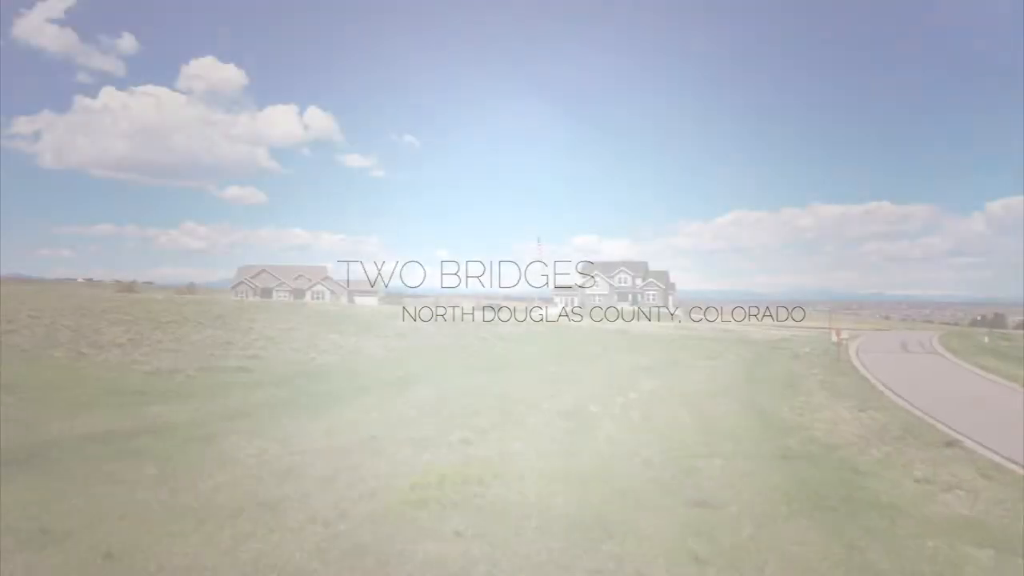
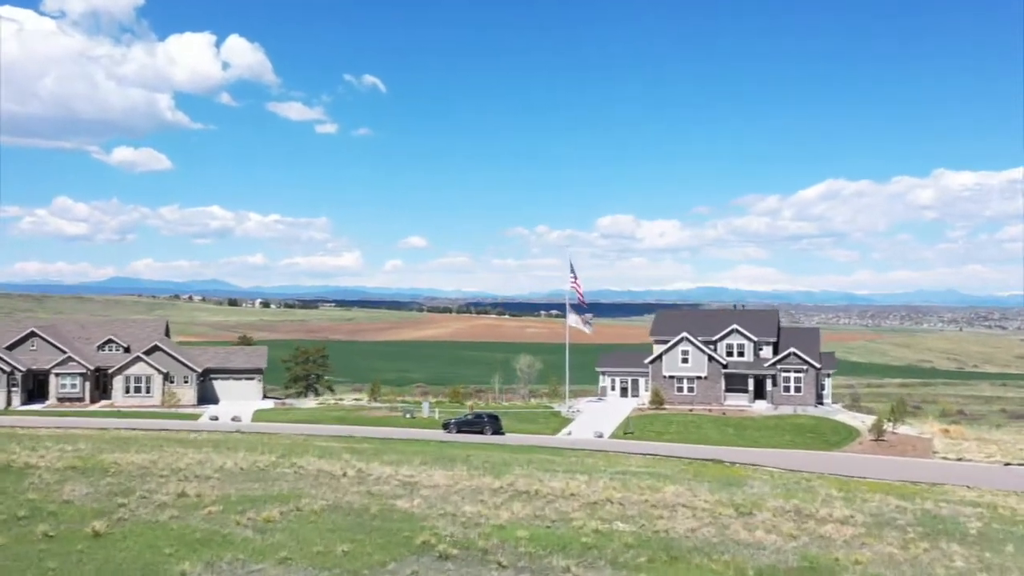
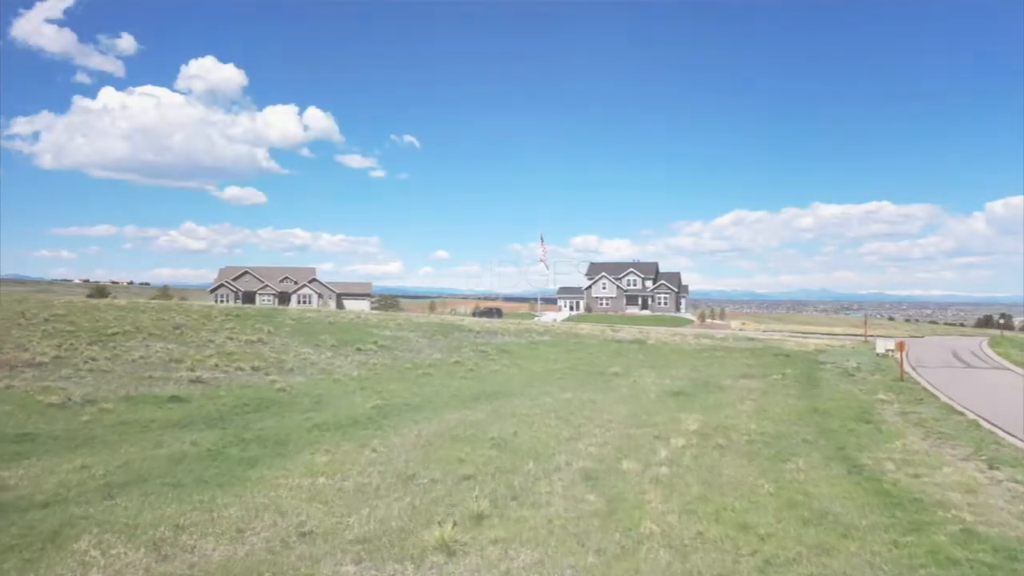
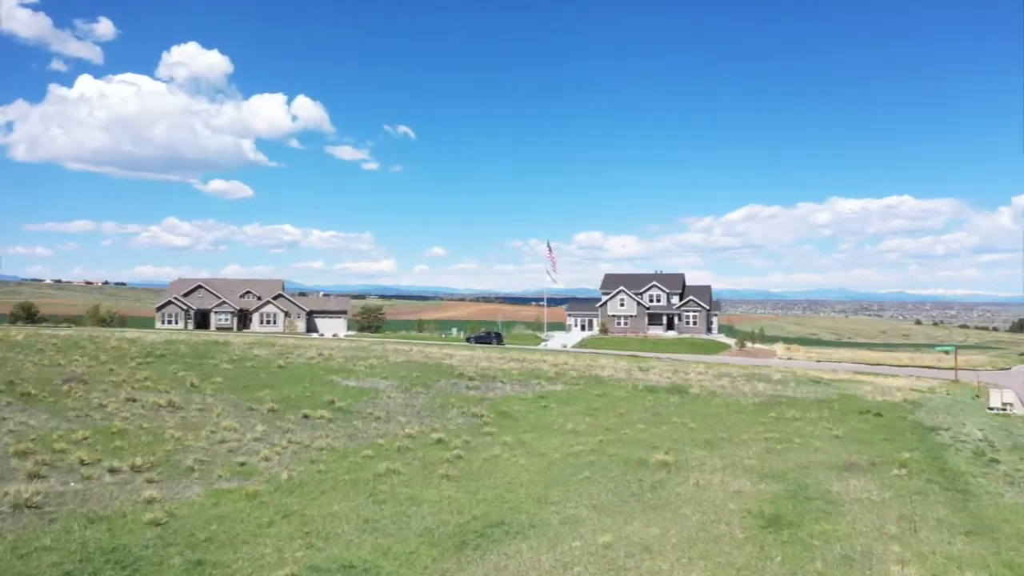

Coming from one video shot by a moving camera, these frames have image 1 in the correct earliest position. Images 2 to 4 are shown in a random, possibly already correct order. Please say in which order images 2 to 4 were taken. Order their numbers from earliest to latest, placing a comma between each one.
3, 4, 2
